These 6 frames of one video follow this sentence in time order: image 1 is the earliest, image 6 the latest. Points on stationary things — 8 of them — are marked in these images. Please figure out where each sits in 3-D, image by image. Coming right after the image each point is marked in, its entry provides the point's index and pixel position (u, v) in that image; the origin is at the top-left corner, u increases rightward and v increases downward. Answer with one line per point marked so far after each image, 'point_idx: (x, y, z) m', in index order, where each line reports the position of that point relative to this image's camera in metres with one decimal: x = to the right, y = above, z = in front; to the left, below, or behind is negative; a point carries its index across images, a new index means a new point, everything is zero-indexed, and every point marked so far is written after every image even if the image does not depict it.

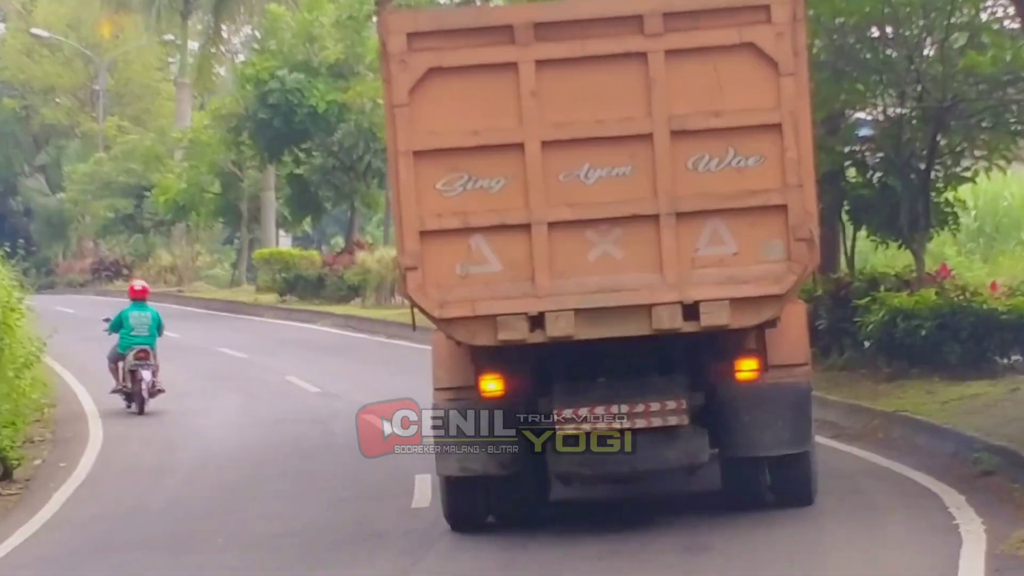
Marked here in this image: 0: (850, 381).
0: (+3.6, -1.0, +17.0) m
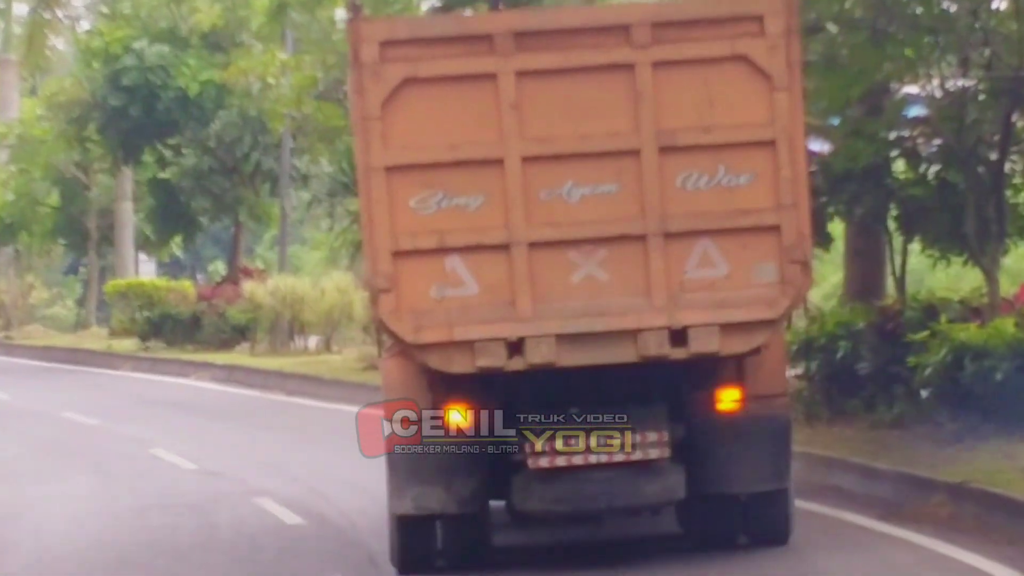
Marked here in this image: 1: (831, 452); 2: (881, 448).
0: (+3.1, -1.2, +12.7) m
1: (+2.5, -1.3, +12.7) m
2: (+2.9, -1.3, +12.7) m
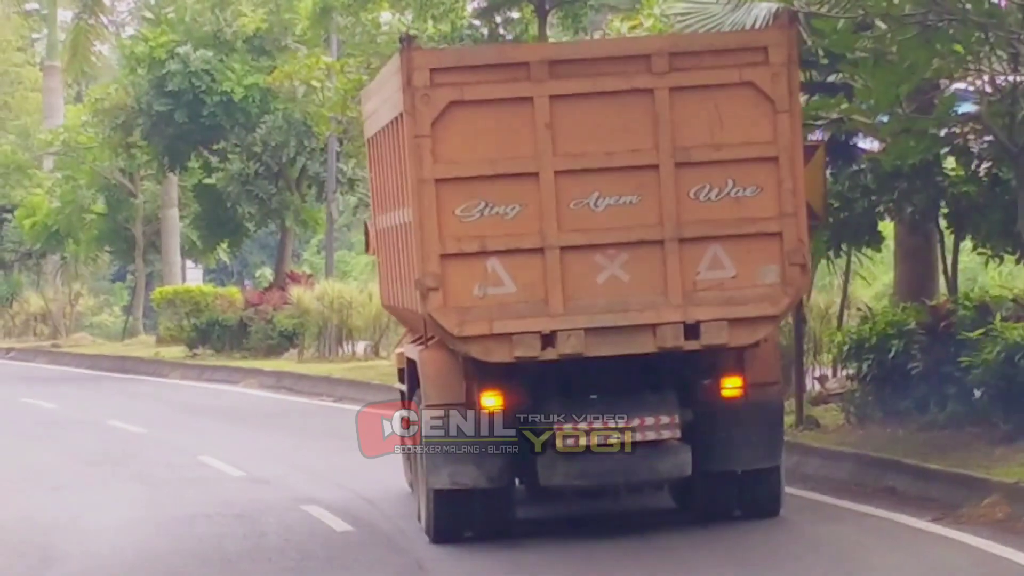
0: (+3.5, -1.2, +12.6) m
1: (+2.9, -1.3, +12.6) m
2: (+3.3, -1.3, +12.6) m
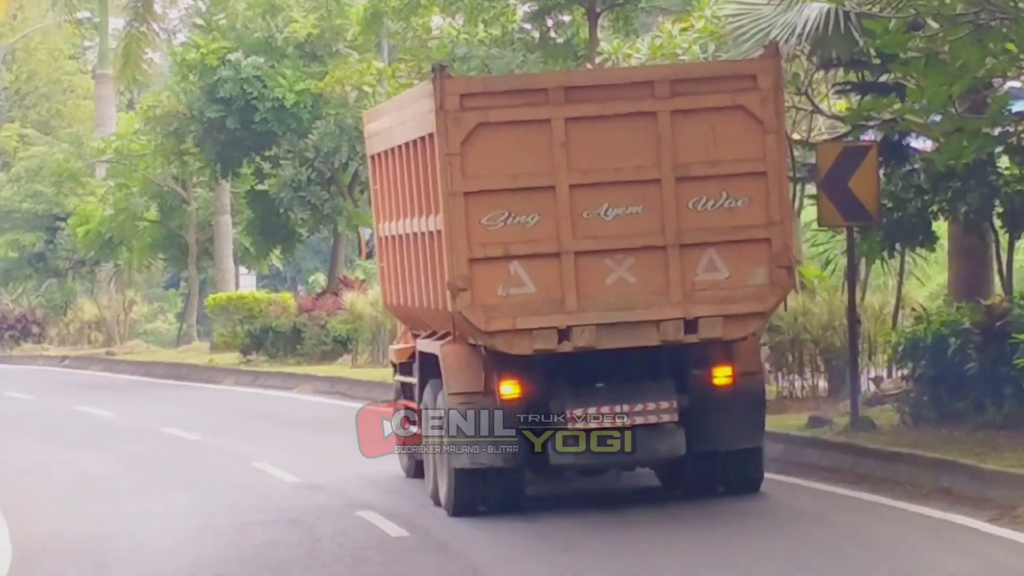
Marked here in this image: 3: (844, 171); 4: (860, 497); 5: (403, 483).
0: (+3.9, -1.2, +12.5) m
1: (+3.3, -1.3, +12.5) m
2: (+3.7, -1.3, +12.5) m
3: (+2.7, +1.0, +13.0) m
4: (+2.6, -1.6, +12.1) m
5: (-1.0, -1.7, +13.9) m
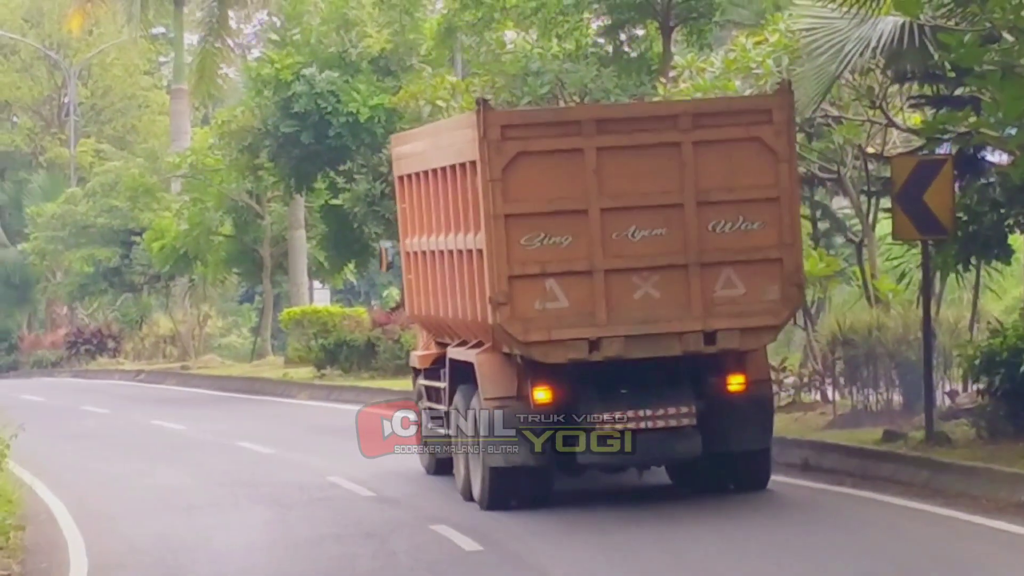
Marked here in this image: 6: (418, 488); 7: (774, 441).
0: (+4.5, -1.3, +12.5) m
1: (+3.9, -1.4, +12.5) m
2: (+4.3, -1.4, +12.5) m
3: (+3.3, +0.9, +13.0) m
4: (+3.2, -1.7, +12.0) m
5: (-0.4, -1.8, +13.9) m
6: (-0.9, -1.8, +14.4) m
7: (+2.5, -1.5, +15.0) m
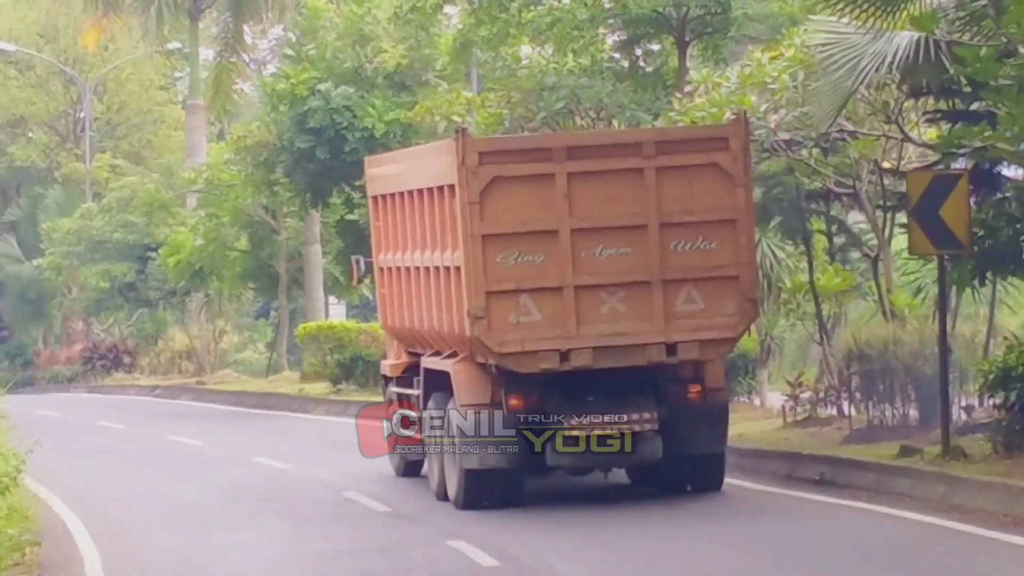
0: (+4.6, -1.5, +12.4) m
1: (+4.1, -1.5, +12.5) m
2: (+4.5, -1.5, +12.5) m
3: (+3.4, +0.8, +13.0) m
4: (+3.3, -1.8, +12.0) m
5: (-0.3, -1.9, +13.9) m
6: (-0.8, -1.9, +14.4) m
7: (+2.6, -1.6, +15.0) m
